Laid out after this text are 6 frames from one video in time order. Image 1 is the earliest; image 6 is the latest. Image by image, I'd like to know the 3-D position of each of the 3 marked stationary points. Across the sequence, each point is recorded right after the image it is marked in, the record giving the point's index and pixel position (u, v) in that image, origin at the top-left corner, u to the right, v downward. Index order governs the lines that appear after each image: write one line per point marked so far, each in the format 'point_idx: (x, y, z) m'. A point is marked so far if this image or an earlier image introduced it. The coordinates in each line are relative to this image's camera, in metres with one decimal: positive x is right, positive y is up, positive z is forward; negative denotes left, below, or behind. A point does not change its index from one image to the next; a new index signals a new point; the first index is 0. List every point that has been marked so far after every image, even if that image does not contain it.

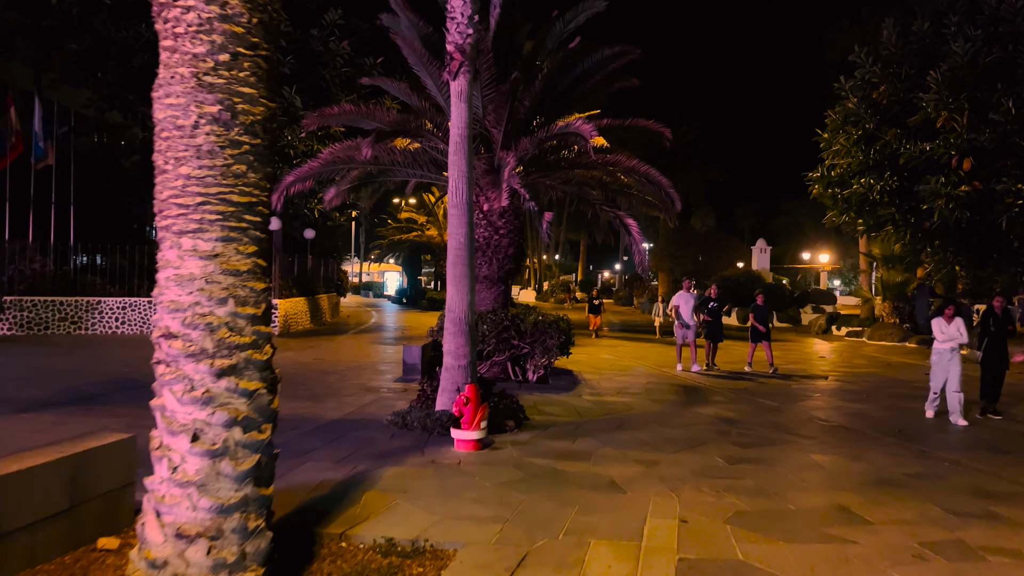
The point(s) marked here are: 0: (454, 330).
0: (-0.6, -0.5, +7.9) m
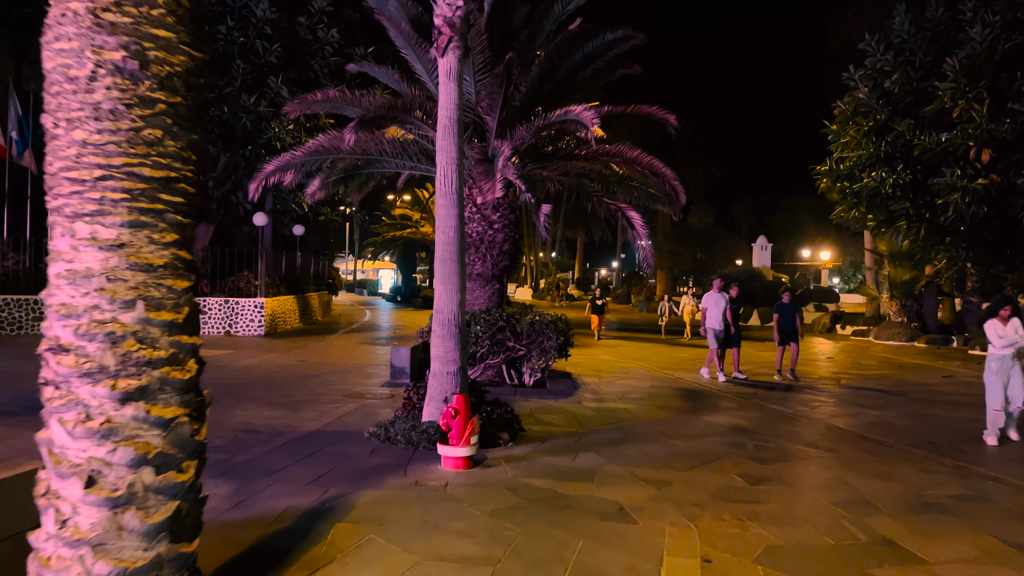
0: (-0.7, -0.4, +7.1) m
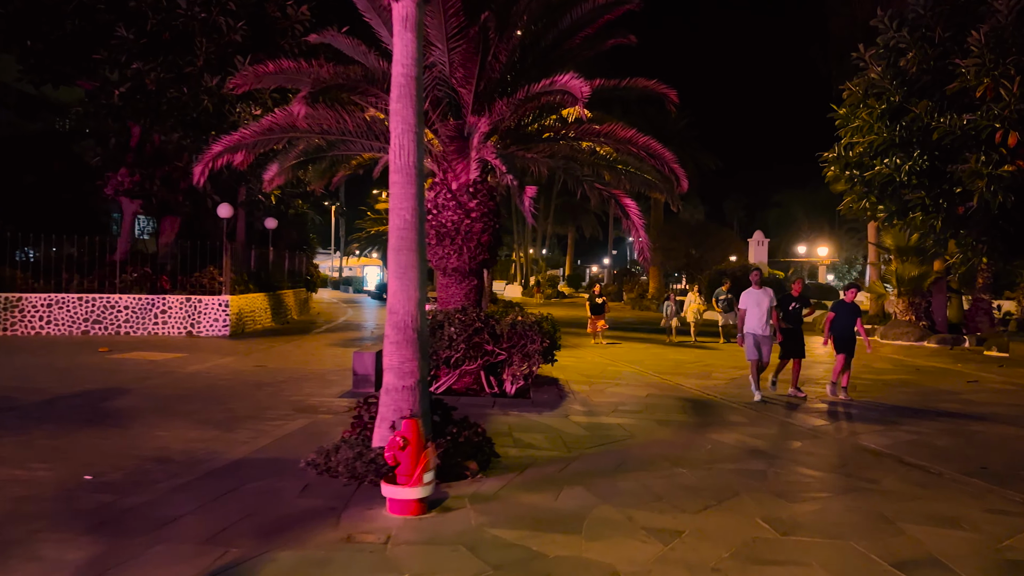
0: (-0.9, -0.4, +5.8) m
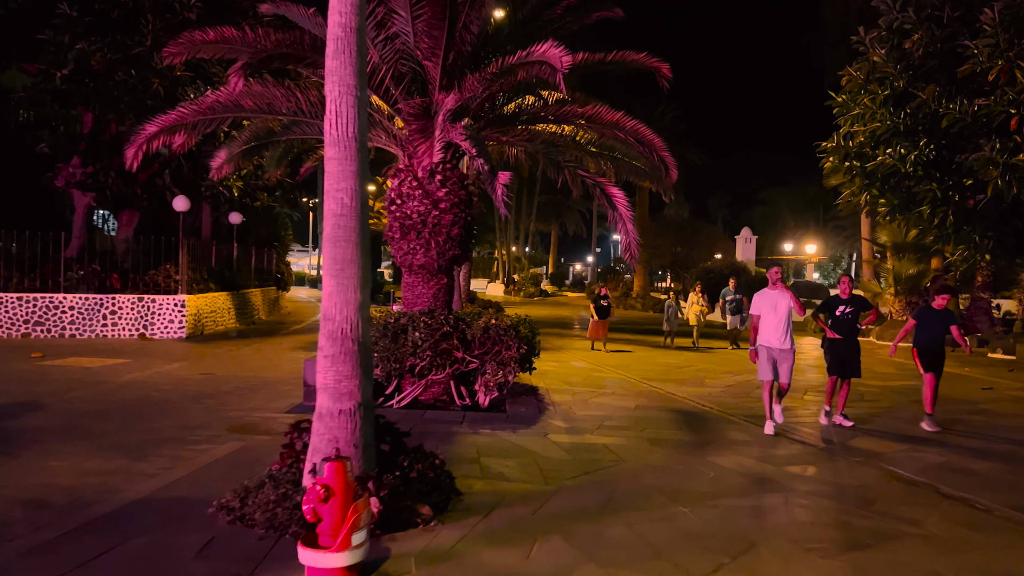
0: (-1.1, -0.4, +4.7) m
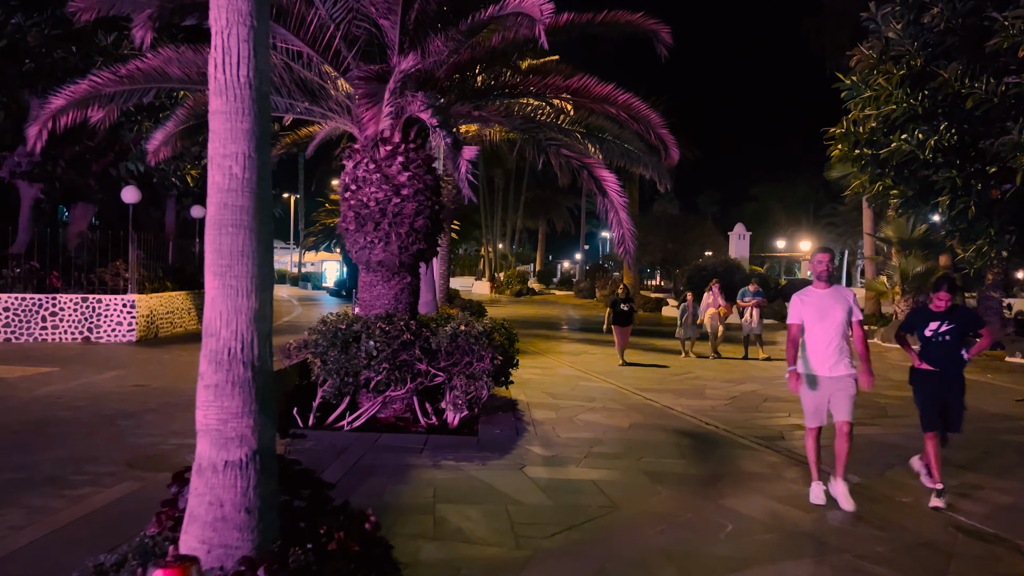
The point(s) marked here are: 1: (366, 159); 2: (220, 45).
0: (-1.3, -0.4, +3.4) m
1: (-1.5, +1.3, +7.8) m
2: (-1.3, +1.1, +3.5) m
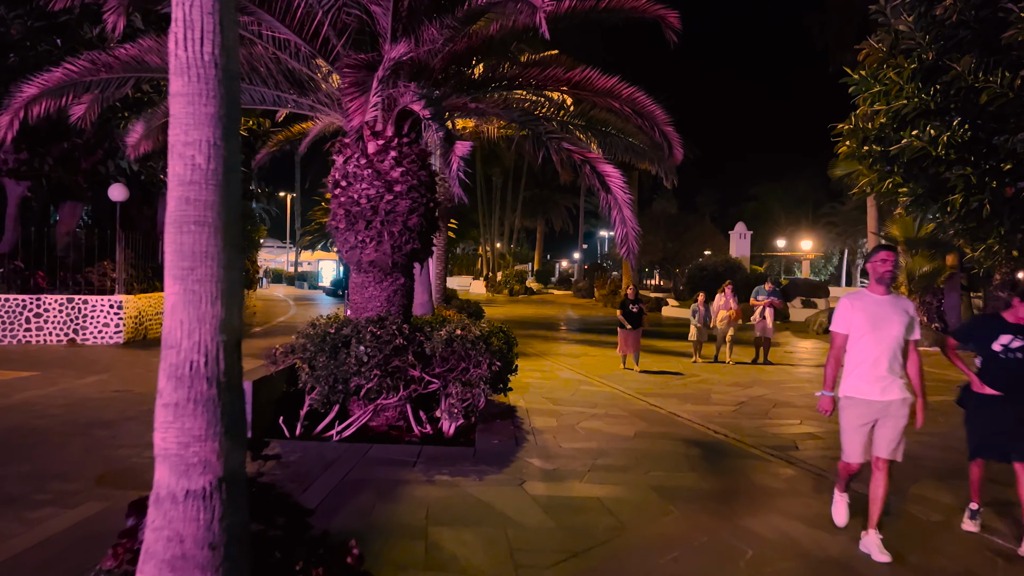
0: (-1.3, -0.4, +3.0) m
1: (-1.5, +1.3, +7.4) m
2: (-1.3, +1.1, +3.1) m
